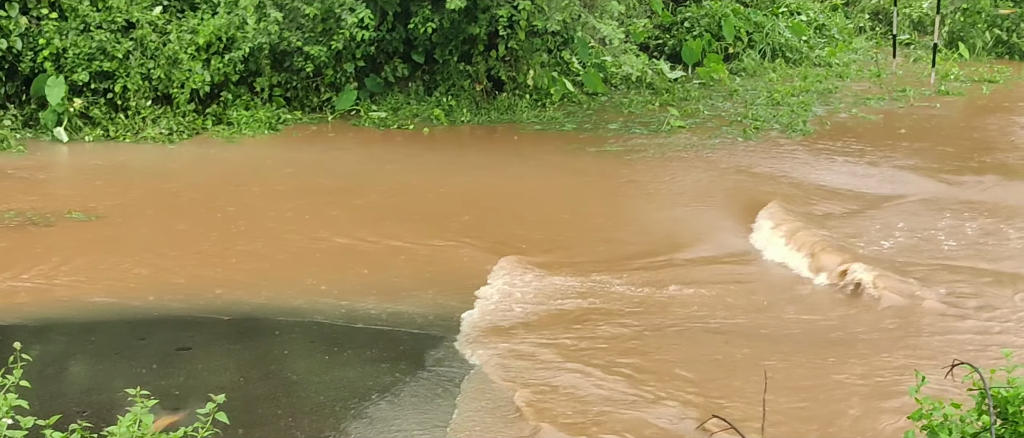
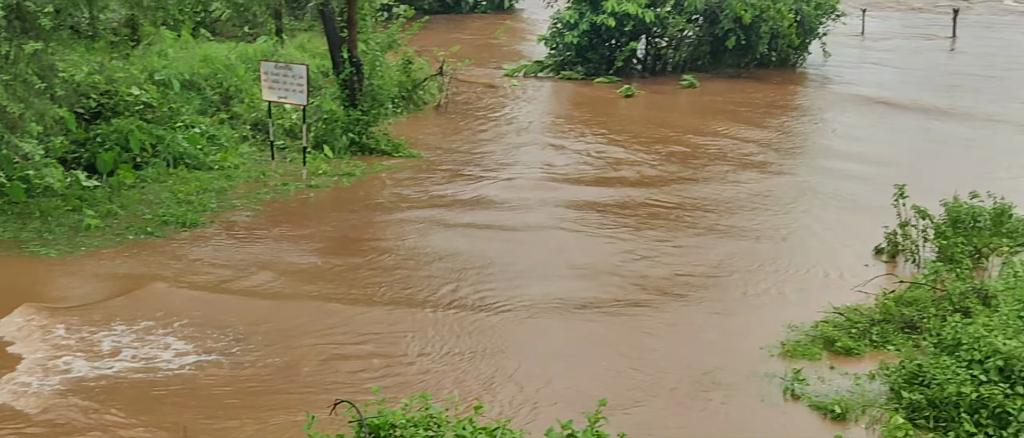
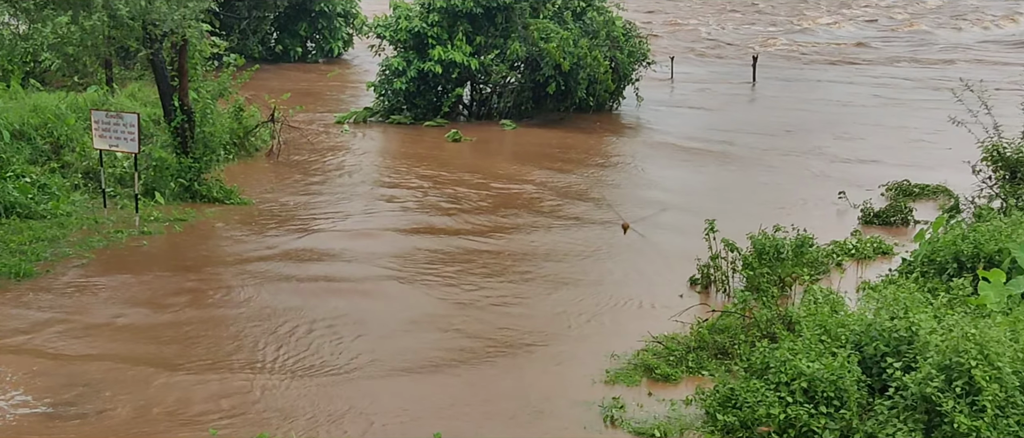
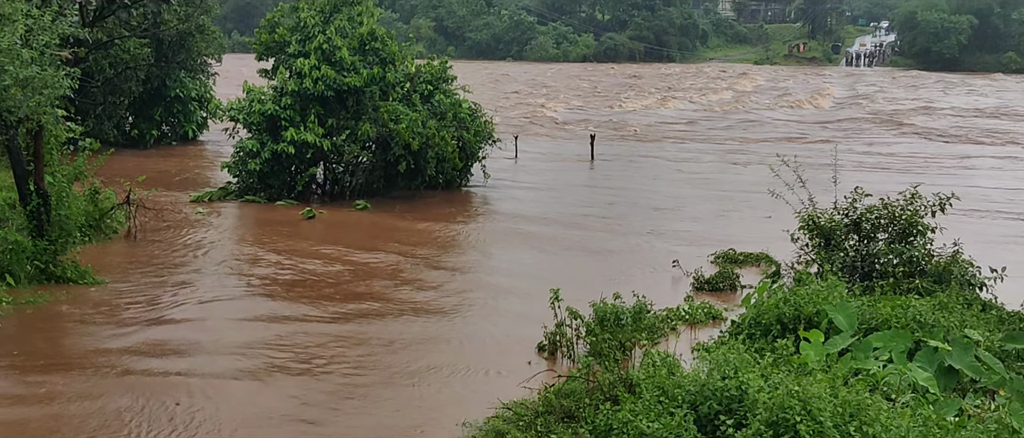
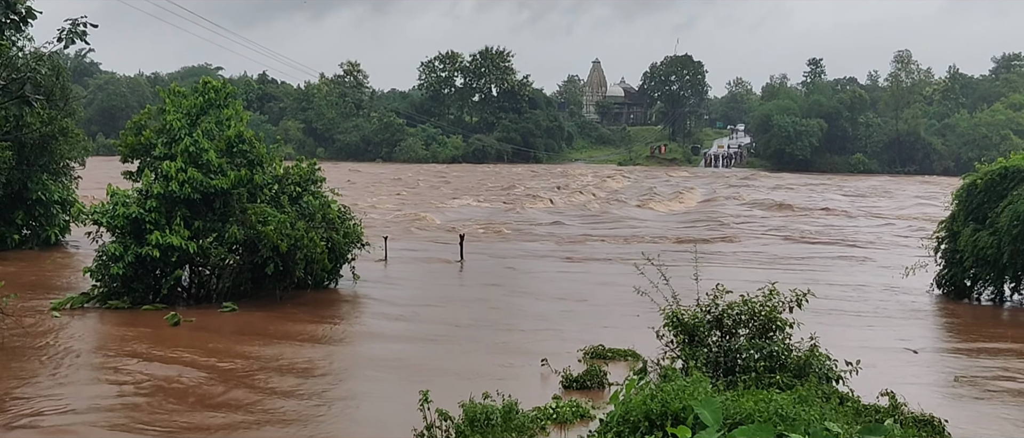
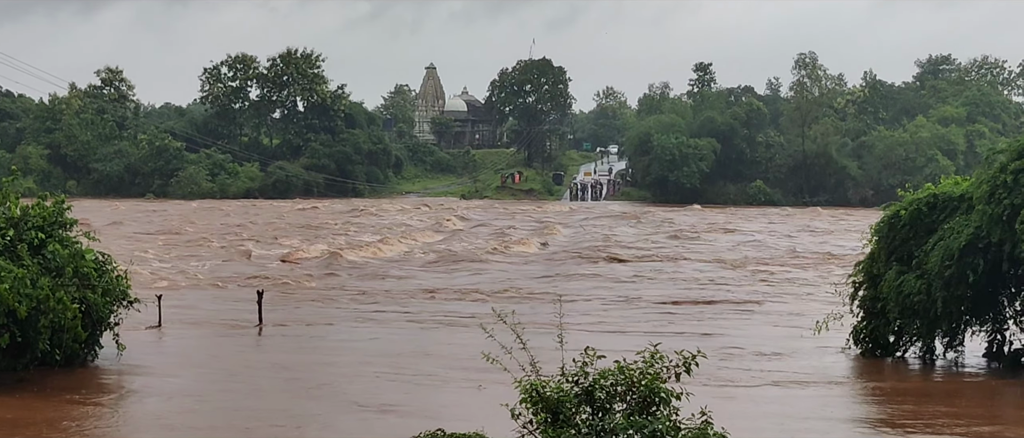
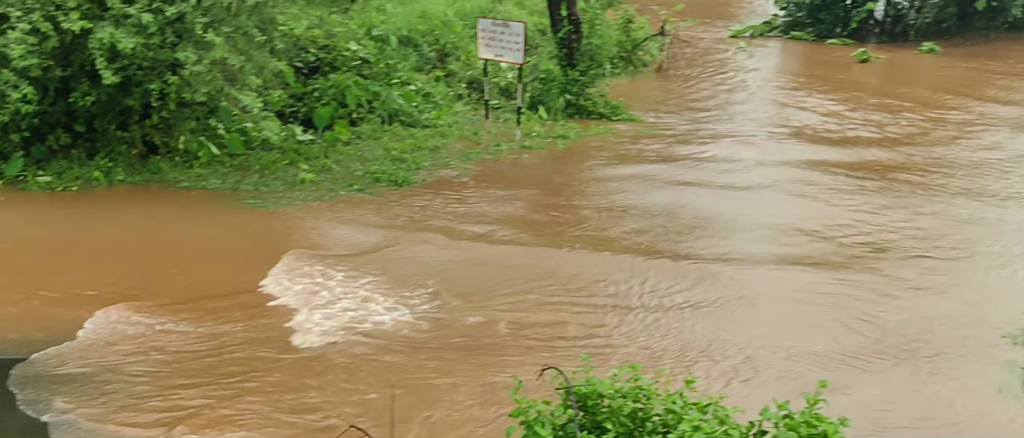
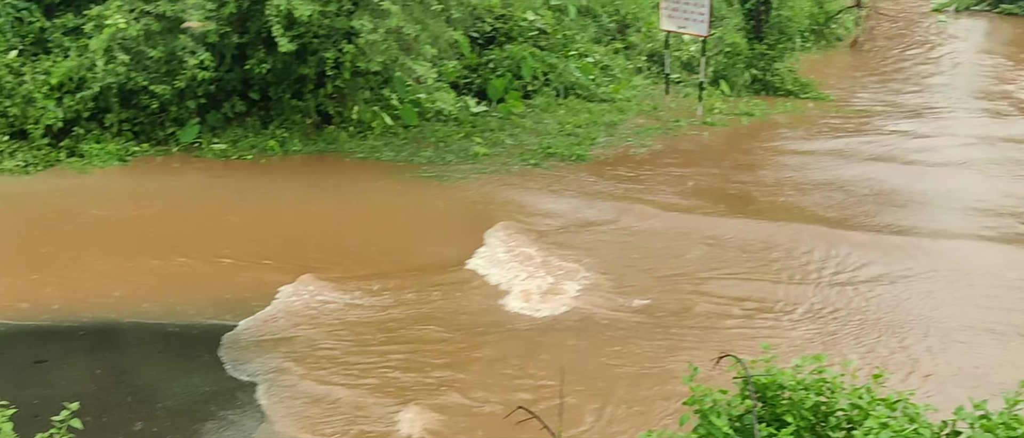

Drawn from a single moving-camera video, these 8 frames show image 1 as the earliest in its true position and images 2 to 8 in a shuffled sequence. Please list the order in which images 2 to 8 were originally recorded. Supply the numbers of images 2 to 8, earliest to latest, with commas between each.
8, 7, 2, 3, 4, 5, 6
